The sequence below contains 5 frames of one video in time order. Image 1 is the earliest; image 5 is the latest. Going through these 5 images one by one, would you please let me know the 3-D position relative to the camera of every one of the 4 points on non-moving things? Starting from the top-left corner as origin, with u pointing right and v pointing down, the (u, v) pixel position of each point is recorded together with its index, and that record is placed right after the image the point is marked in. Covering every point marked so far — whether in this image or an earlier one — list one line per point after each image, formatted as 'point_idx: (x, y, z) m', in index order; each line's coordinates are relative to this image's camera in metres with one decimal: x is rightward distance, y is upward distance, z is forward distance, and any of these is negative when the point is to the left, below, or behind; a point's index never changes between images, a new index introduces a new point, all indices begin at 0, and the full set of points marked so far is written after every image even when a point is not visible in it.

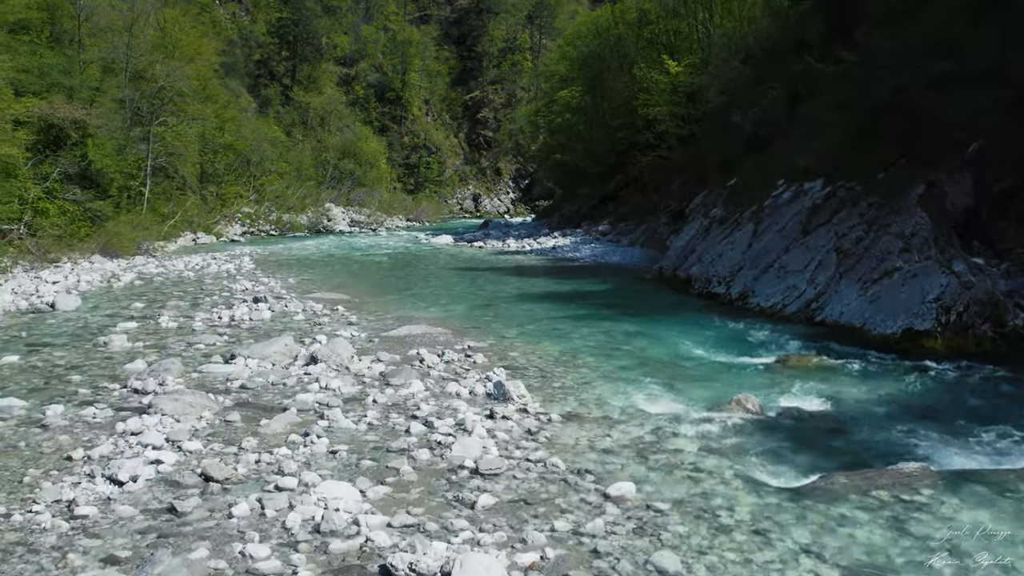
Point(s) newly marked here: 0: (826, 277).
0: (+3.9, +0.1, +12.2) m
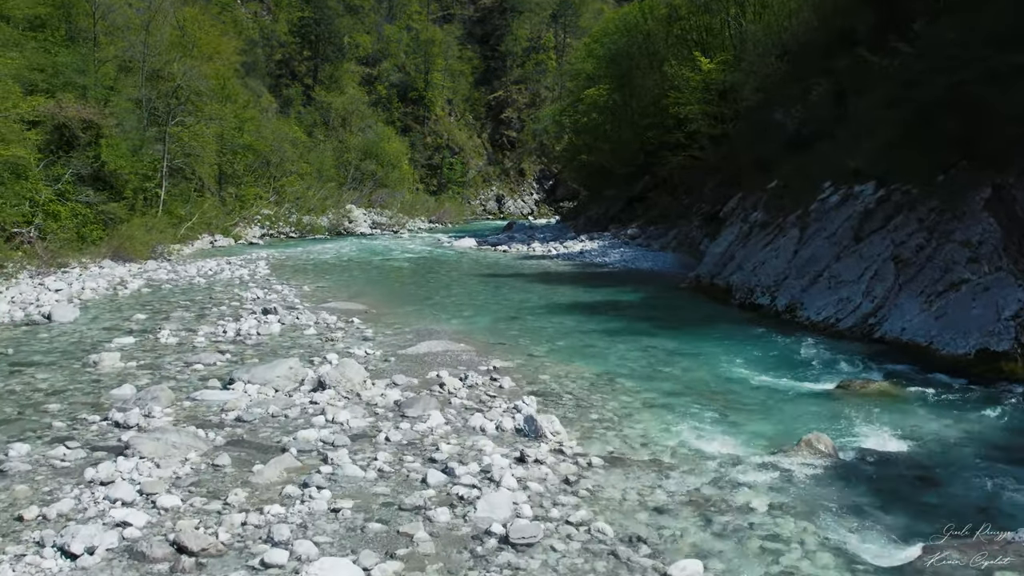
0: (+4.2, 0.0, +11.2) m
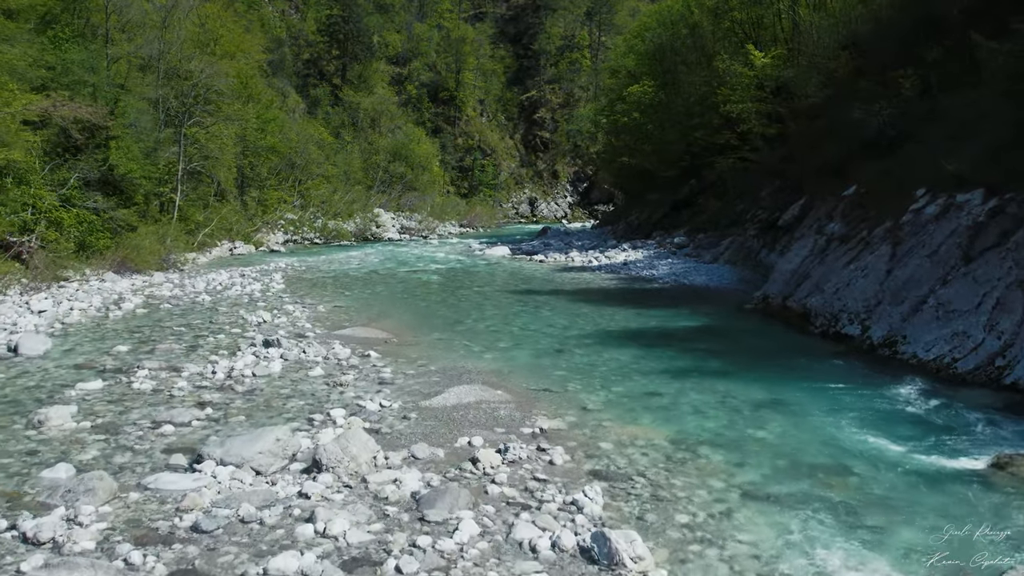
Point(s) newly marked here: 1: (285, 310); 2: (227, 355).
0: (+4.7, -0.3, +9.2) m
1: (-3.1, -0.3, +13.6) m
2: (-2.8, -0.7, +9.8) m
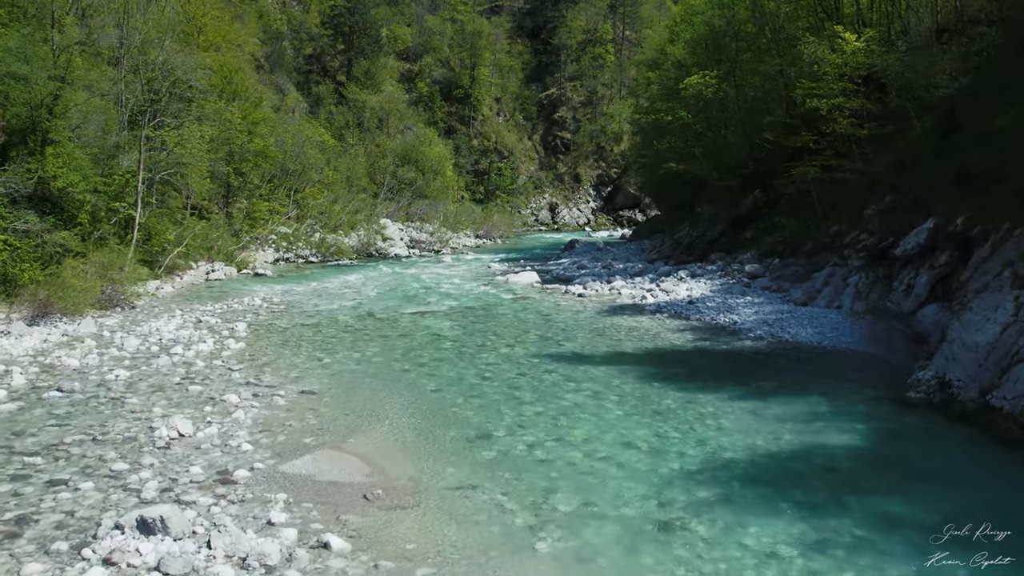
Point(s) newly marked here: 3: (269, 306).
0: (+5.1, -1.1, +4.6) m
1: (-2.7, -1.1, +9.1) m
2: (-2.4, -1.4, +5.3) m
3: (-4.3, -0.3, +17.5) m
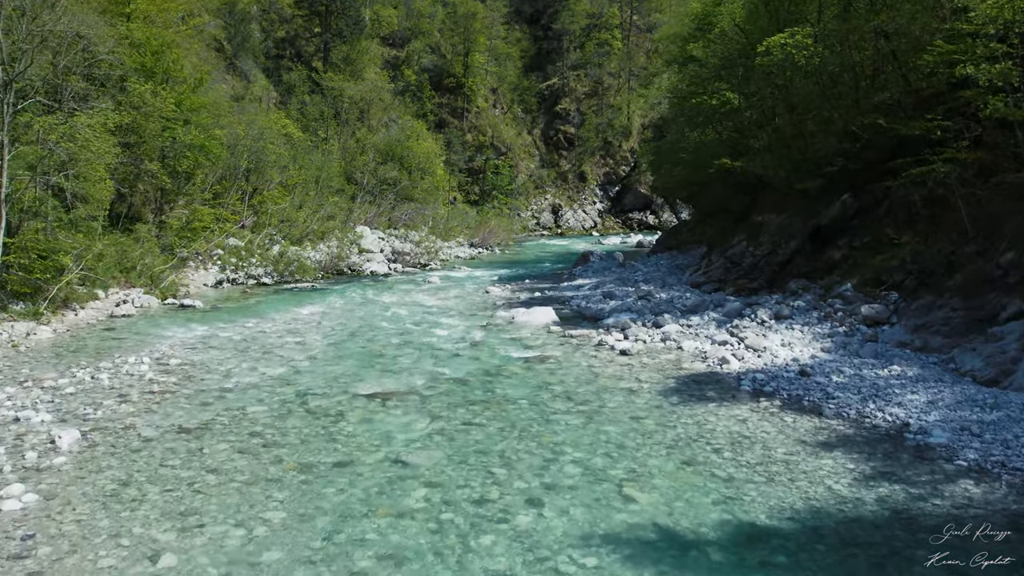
0: (+5.3, -1.8, -1.3) m
1: (-2.5, -1.8, +3.2) m
2: (-2.2, -2.2, -0.6) m
3: (-4.2, -1.0, +11.6) m
